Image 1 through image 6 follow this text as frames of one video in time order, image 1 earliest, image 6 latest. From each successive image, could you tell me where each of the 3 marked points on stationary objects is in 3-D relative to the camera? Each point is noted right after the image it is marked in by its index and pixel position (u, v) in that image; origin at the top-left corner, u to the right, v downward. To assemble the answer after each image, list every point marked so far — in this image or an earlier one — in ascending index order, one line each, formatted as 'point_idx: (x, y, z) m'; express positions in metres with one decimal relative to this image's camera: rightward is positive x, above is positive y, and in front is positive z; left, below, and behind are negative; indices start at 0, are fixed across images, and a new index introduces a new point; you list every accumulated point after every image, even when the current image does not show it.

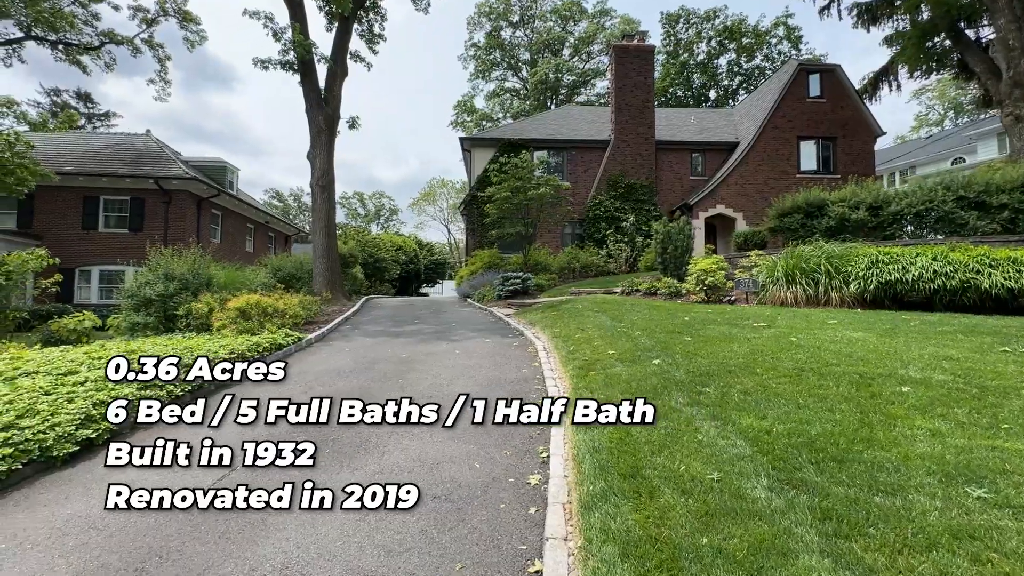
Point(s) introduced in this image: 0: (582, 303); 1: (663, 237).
0: (+1.9, -0.3, +11.7) m
1: (+4.1, +1.4, +12.9) m
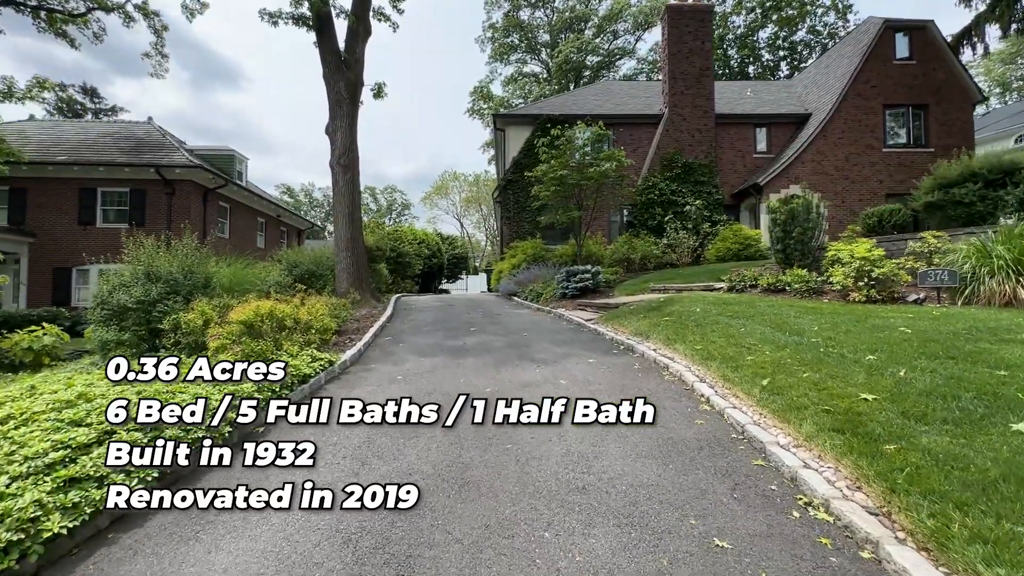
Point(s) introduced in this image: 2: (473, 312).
0: (+3.5, -0.3, +8.9) m
1: (+5.8, +1.5, +10.0) m
2: (-1.0, -0.7, +12.9) m
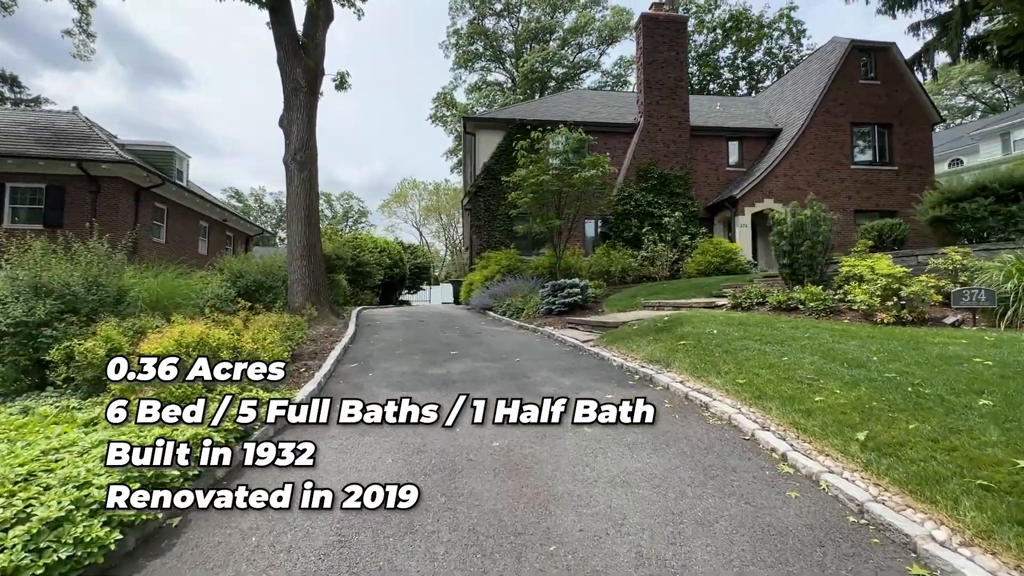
0: (+3.4, -0.6, +7.9) m
1: (+5.5, +1.2, +9.3) m
2: (-1.5, -1.0, +11.5) m
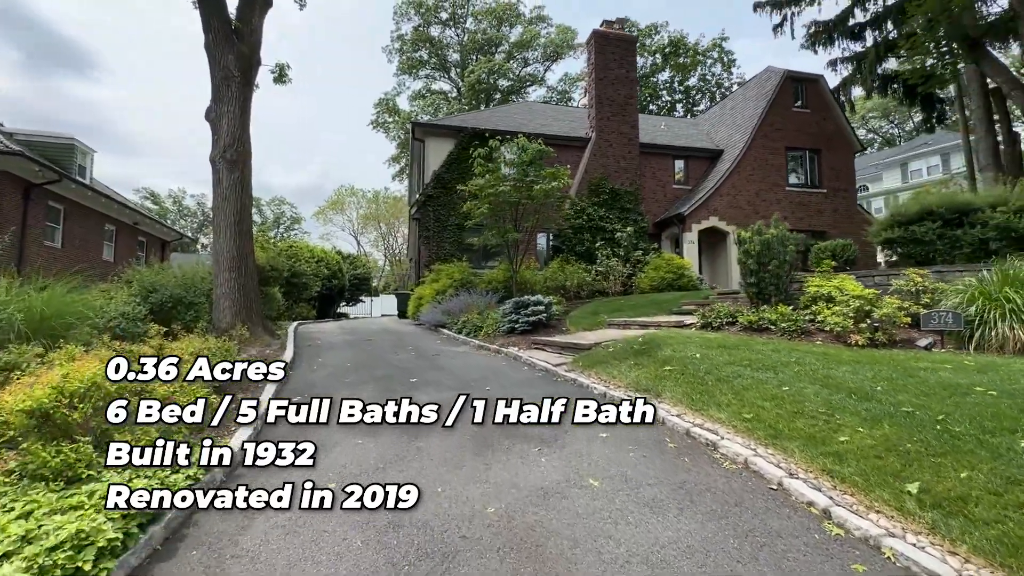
0: (+2.9, -0.9, +7.6) m
1: (+4.9, +0.8, +9.2) m
2: (-2.4, -1.4, +10.5) m
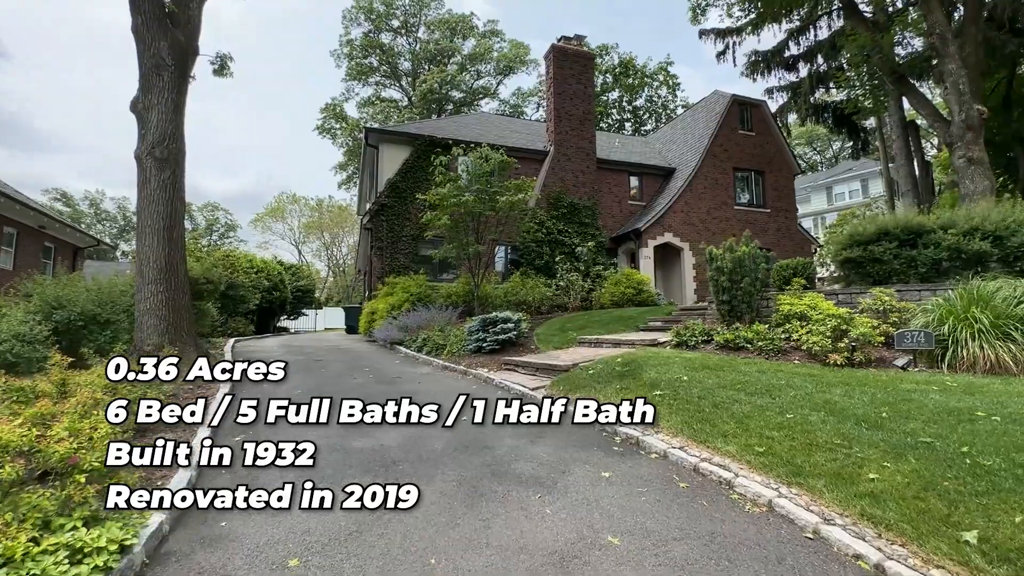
0: (+2.5, -1.2, +7.2) m
1: (+4.3, +0.4, +9.2) m
2: (-3.1, -1.7, +9.6) m
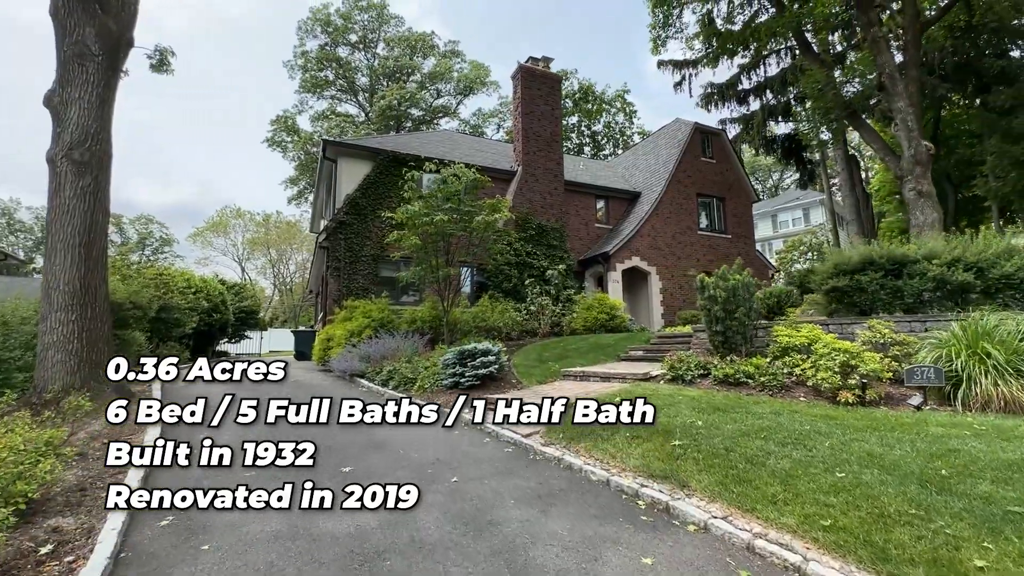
0: (+2.4, -1.7, +6.6) m
1: (+4.0, -0.1, +8.7) m
2: (-3.5, -2.2, +8.3) m
